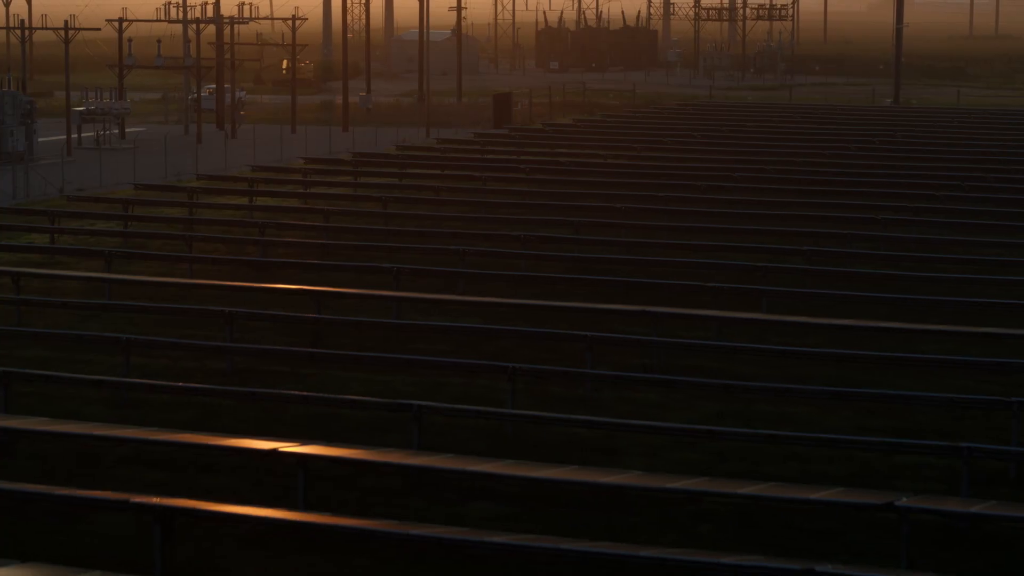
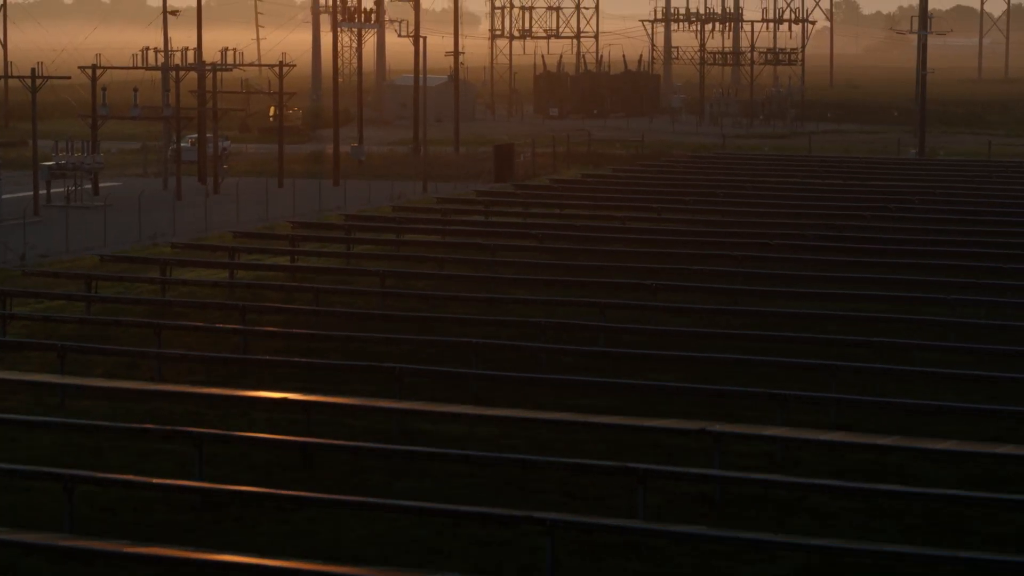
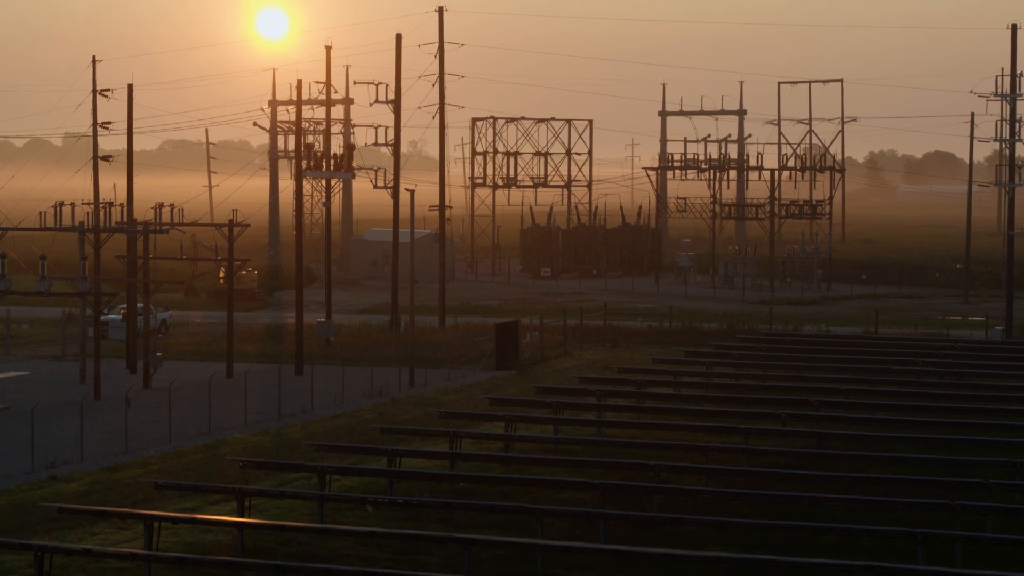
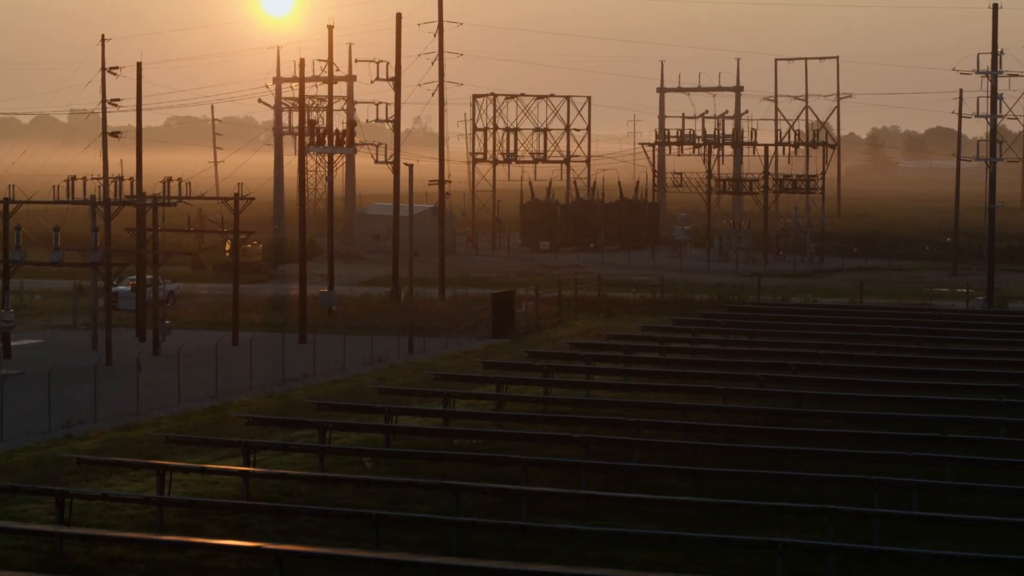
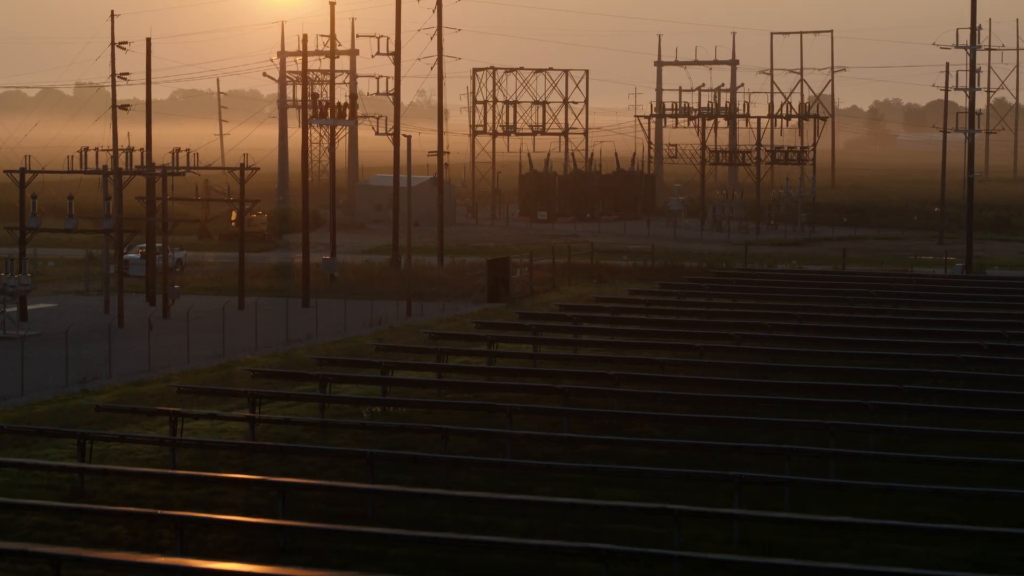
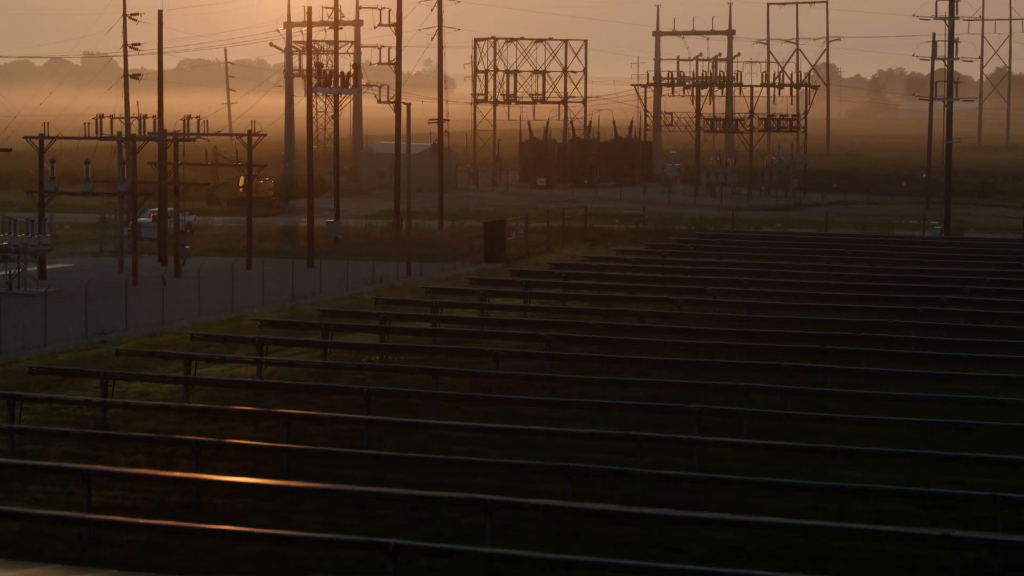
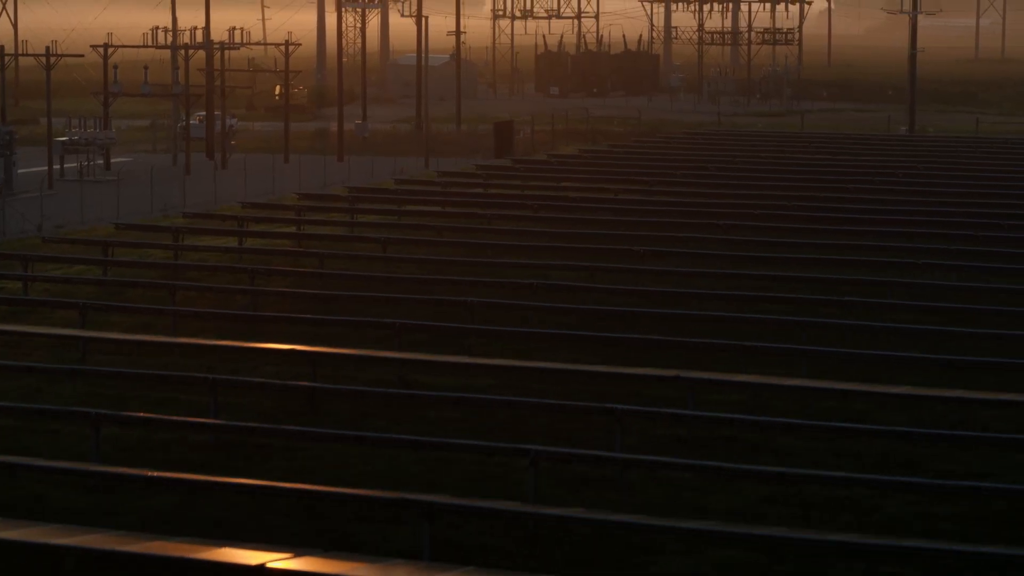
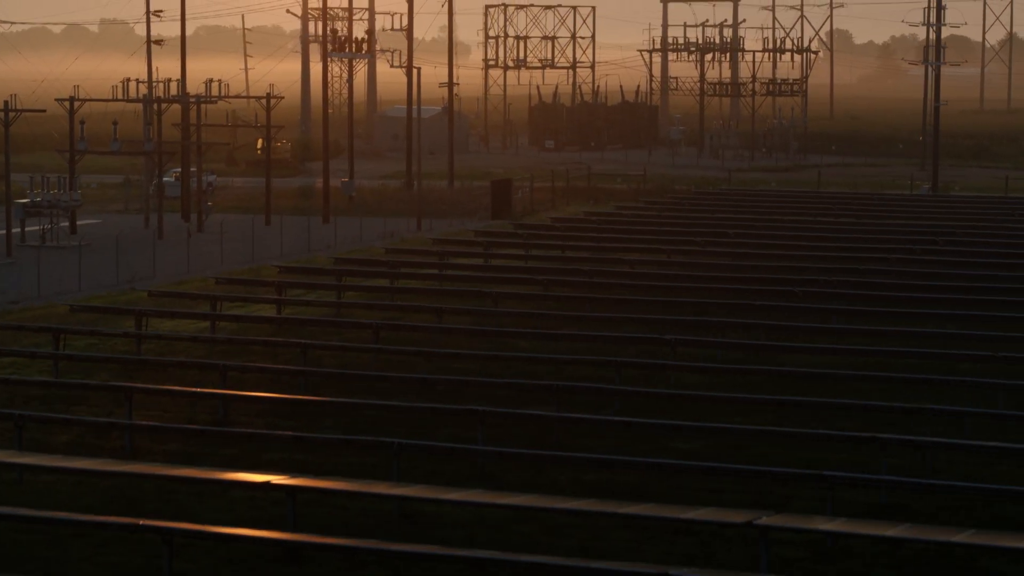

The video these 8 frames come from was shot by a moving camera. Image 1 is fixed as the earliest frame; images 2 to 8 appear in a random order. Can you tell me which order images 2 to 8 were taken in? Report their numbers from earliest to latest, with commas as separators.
7, 2, 8, 6, 5, 4, 3
